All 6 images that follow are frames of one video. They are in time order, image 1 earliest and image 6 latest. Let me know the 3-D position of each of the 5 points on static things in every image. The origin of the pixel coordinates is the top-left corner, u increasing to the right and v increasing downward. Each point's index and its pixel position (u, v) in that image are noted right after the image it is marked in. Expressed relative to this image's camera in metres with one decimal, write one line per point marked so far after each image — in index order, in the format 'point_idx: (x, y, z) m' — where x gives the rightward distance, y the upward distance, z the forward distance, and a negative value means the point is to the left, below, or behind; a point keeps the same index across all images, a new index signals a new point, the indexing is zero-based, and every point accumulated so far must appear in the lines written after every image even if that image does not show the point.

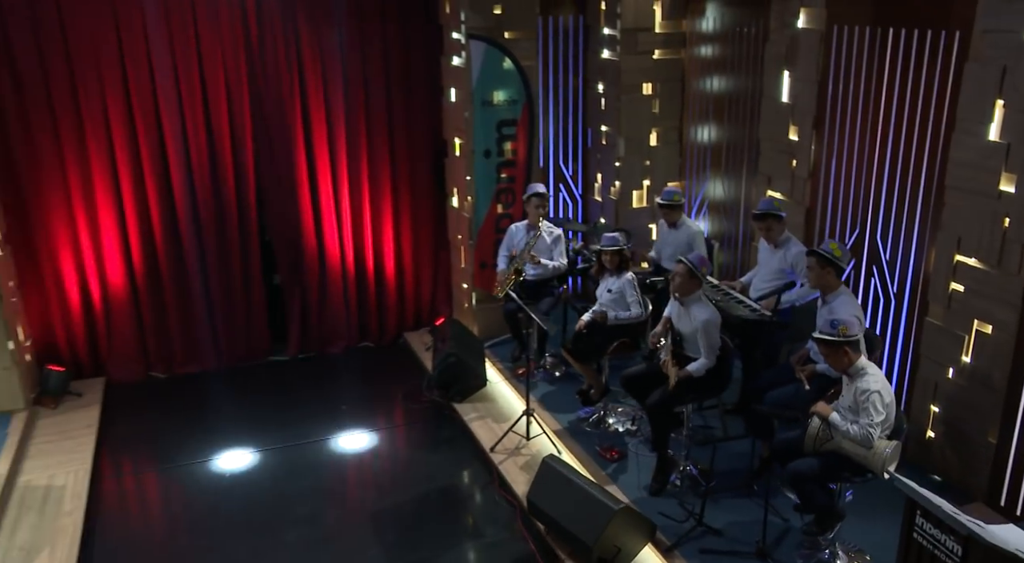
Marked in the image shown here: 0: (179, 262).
0: (-2.7, +0.2, +5.7) m
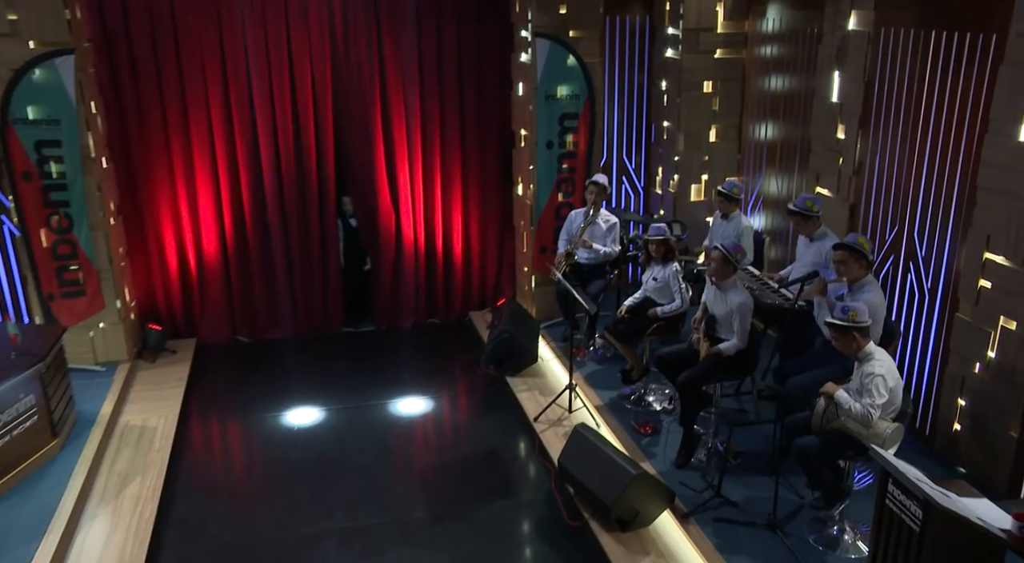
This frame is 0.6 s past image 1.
0: (-2.2, +0.4, +6.3) m
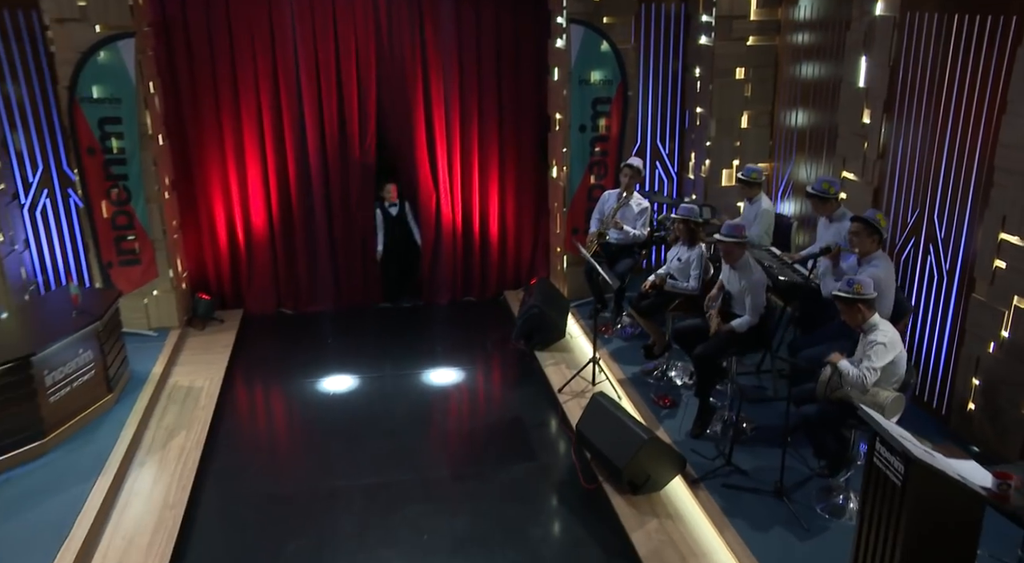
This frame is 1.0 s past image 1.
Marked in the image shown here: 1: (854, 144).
0: (-1.9, +0.7, +6.6) m
1: (+2.4, +1.0, +4.9) m
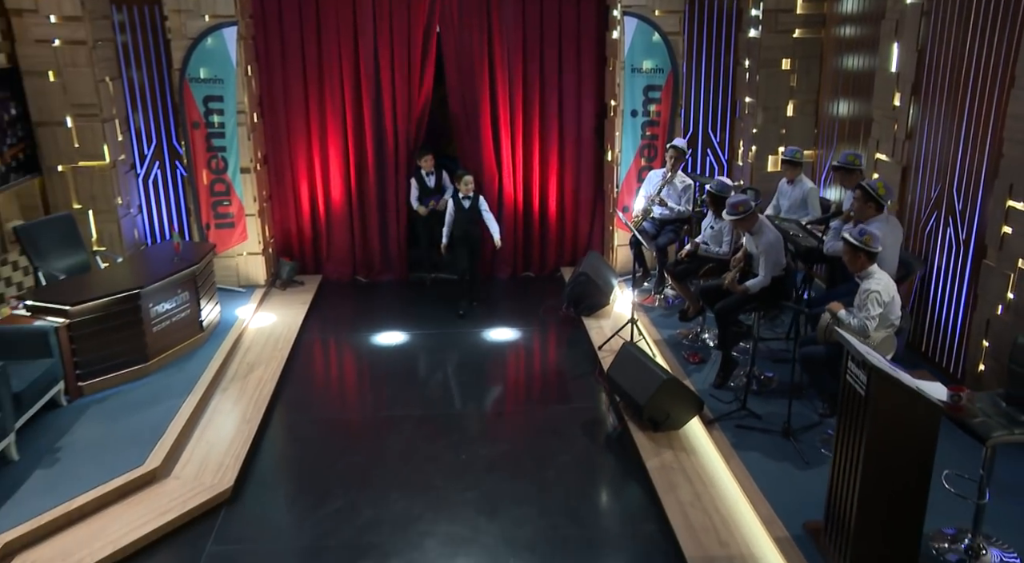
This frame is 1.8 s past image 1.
0: (-1.3, +1.0, +7.3) m
1: (+2.7, +1.1, +5.2) m
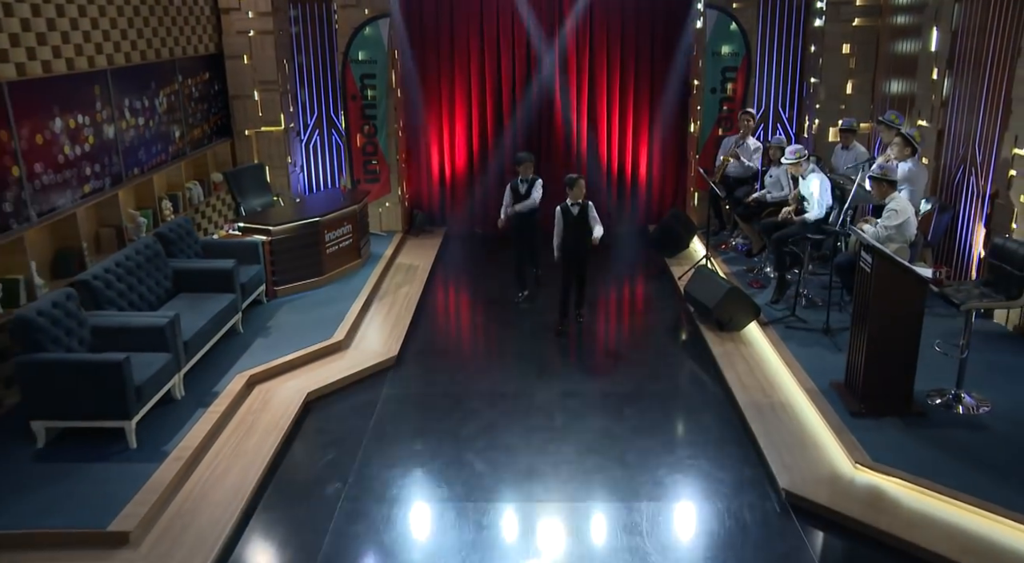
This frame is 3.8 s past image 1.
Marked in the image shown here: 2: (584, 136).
0: (-0.3, +1.5, +8.7) m
1: (+3.6, +1.6, +6.1) m
2: (+0.8, +1.7, +8.5) m
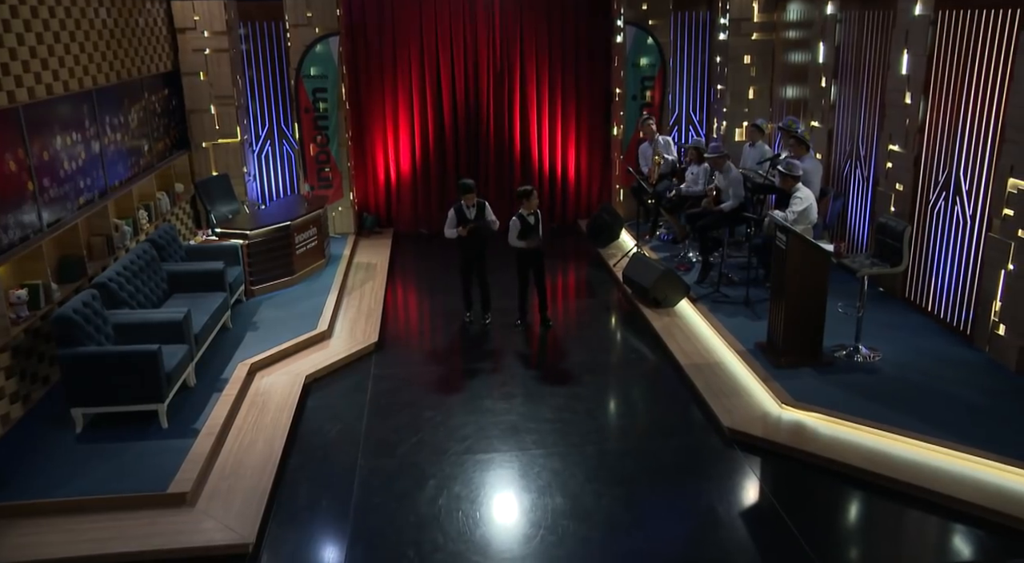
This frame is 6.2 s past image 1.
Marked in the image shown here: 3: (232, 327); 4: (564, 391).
0: (-1.0, +1.6, +9.3) m
1: (+3.1, +1.9, +7.3) m
2: (0.0, +1.8, +9.3) m
3: (-2.4, -0.4, +6.1) m
4: (+0.4, -0.8, +5.4) m
